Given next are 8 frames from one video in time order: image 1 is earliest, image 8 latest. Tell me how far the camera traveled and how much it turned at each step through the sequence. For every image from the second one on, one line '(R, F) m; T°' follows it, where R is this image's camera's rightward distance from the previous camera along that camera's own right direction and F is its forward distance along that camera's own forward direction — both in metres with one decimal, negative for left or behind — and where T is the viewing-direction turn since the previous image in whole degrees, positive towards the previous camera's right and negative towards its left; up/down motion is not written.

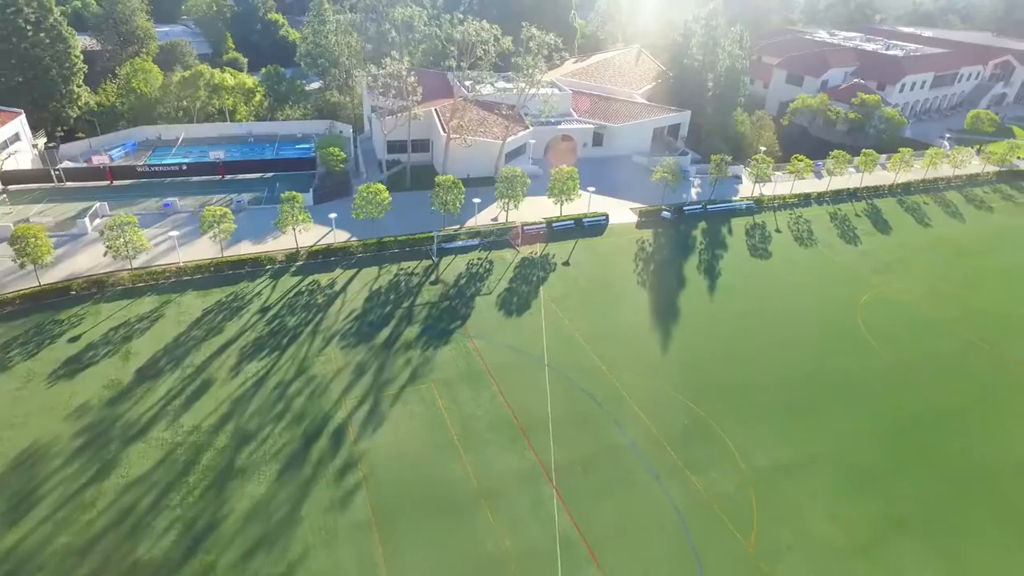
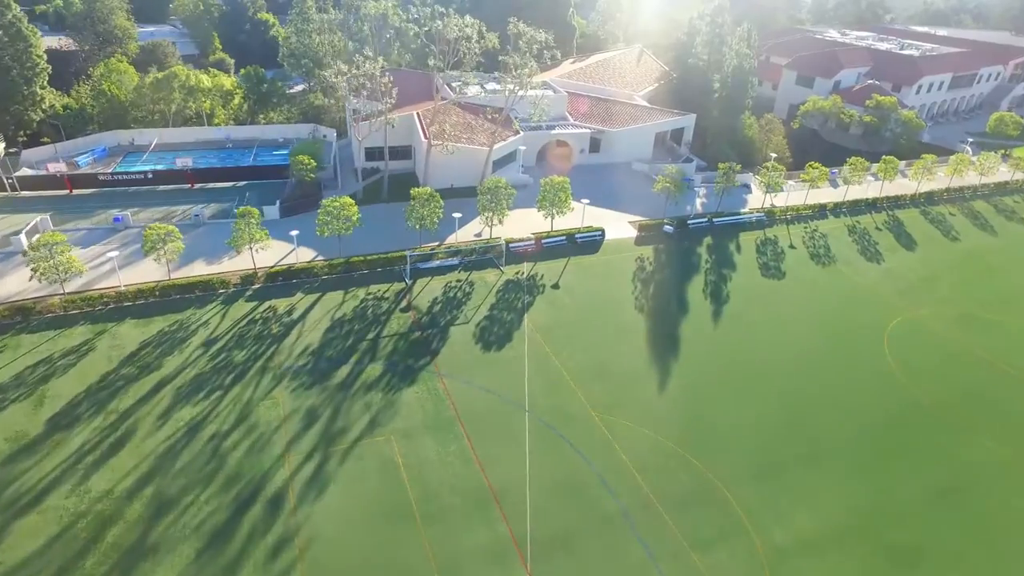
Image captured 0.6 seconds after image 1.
(+1.4, +4.5) m; 0°
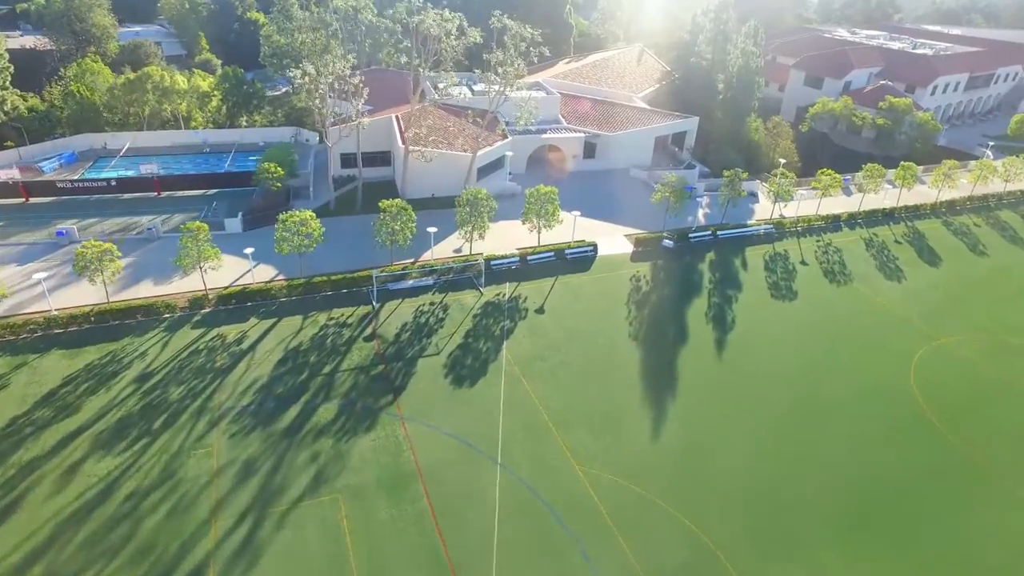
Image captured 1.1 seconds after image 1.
(+1.4, +4.0) m; 0°
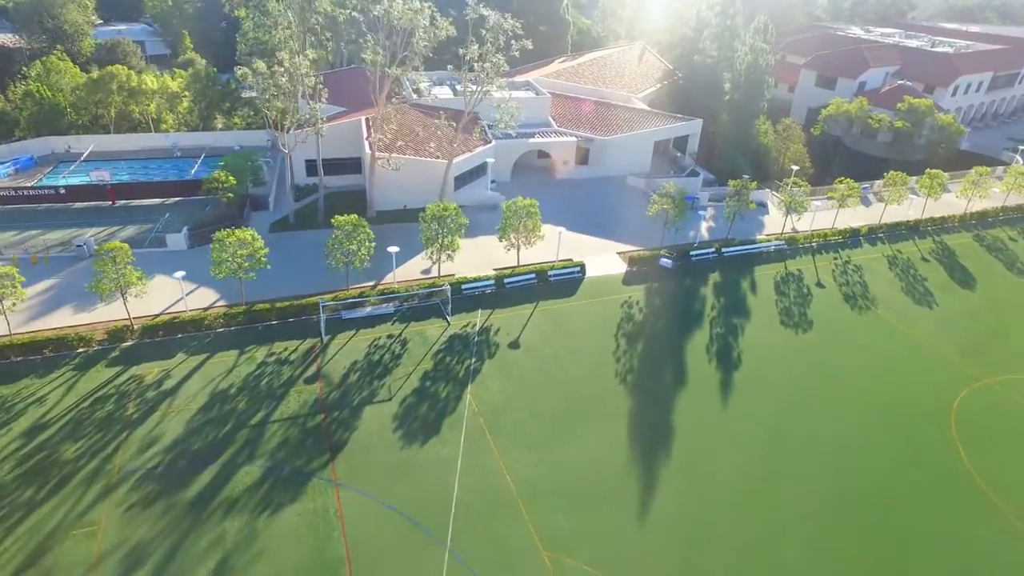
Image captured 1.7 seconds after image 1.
(+1.8, +4.7) m; -1°
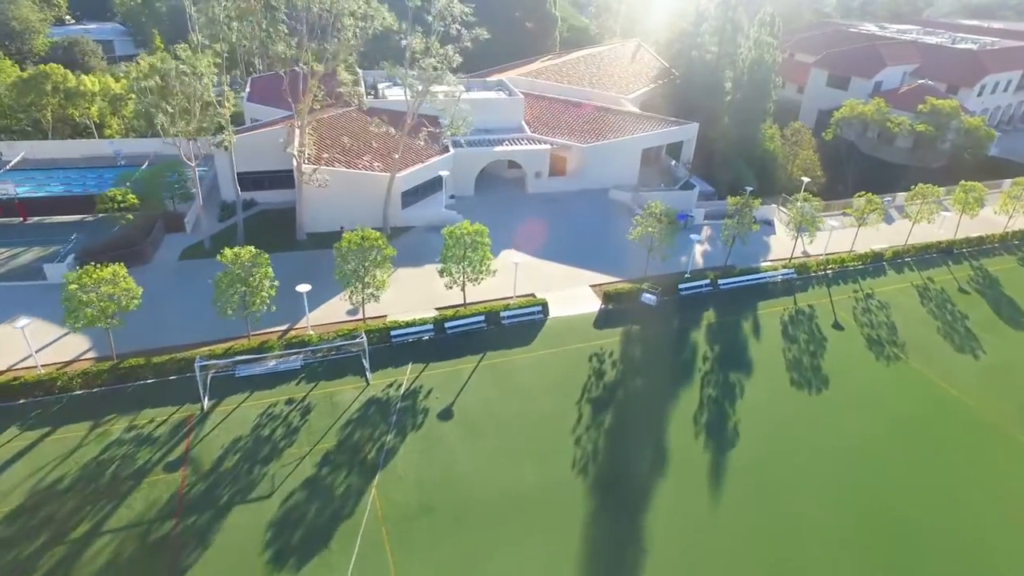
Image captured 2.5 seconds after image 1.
(+2.9, +6.5) m; -1°
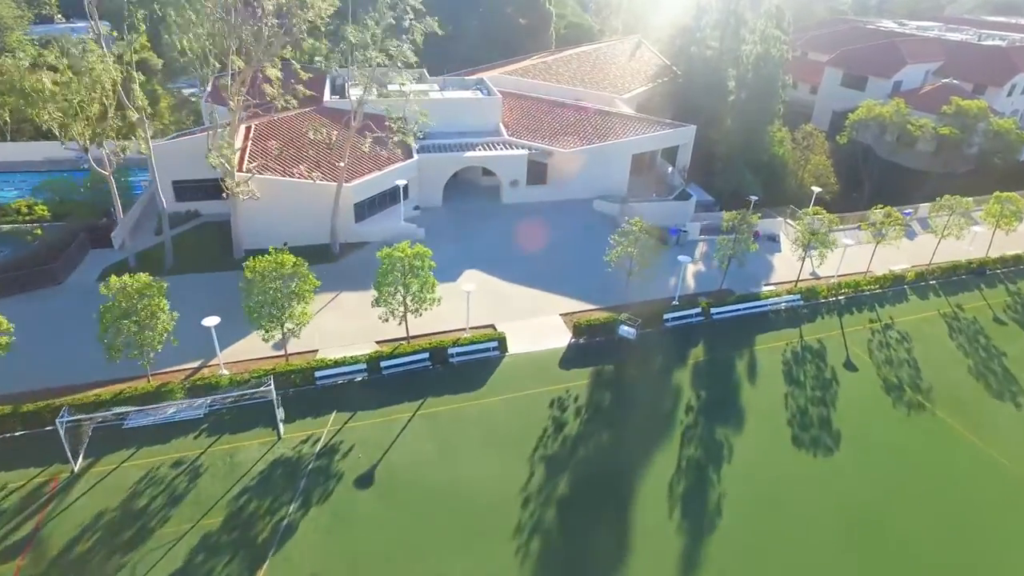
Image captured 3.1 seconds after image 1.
(+2.5, +4.3) m; -1°
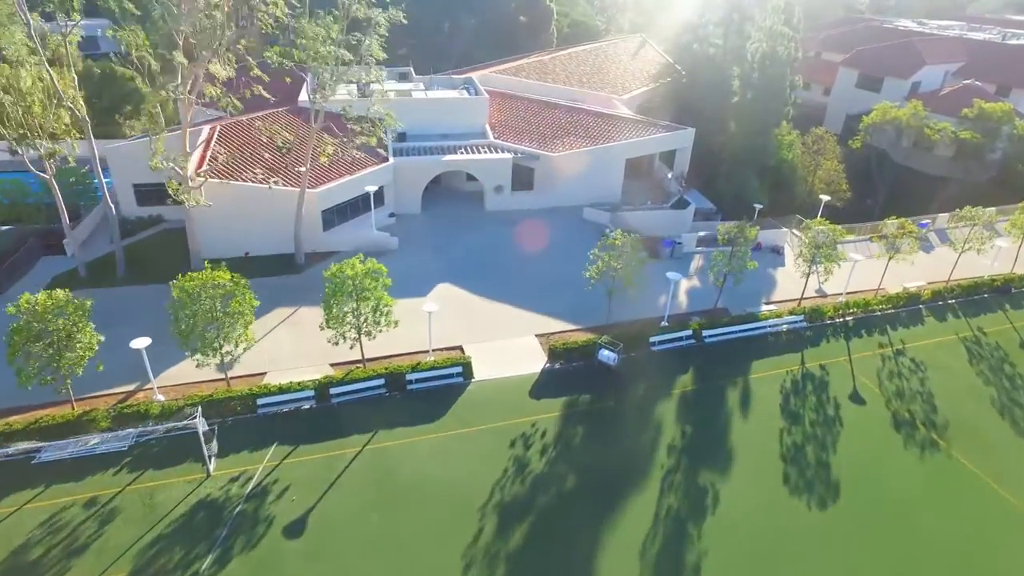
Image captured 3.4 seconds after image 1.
(+1.7, +2.4) m; -1°
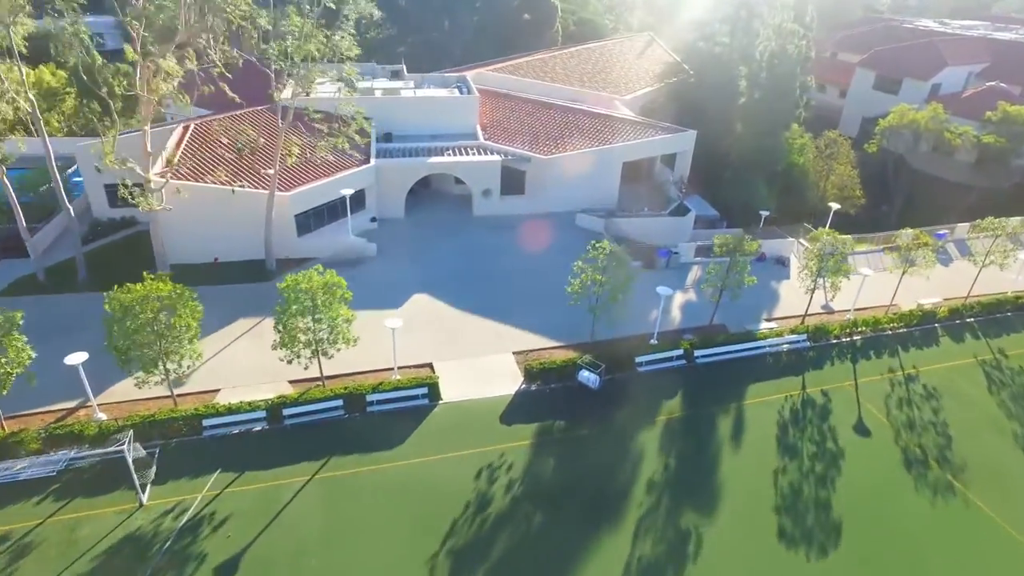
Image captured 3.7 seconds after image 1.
(+1.4, +1.8) m; -1°
